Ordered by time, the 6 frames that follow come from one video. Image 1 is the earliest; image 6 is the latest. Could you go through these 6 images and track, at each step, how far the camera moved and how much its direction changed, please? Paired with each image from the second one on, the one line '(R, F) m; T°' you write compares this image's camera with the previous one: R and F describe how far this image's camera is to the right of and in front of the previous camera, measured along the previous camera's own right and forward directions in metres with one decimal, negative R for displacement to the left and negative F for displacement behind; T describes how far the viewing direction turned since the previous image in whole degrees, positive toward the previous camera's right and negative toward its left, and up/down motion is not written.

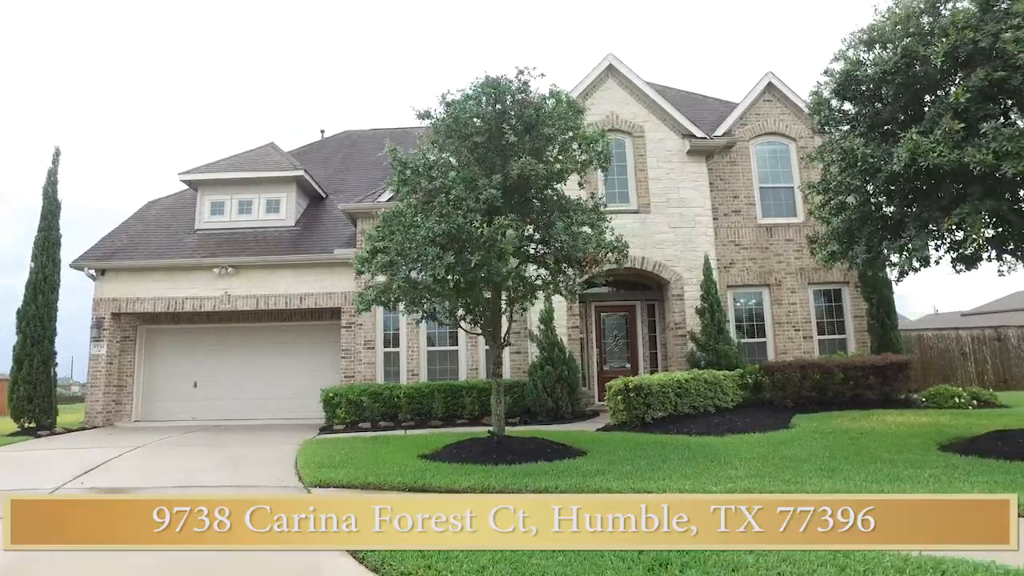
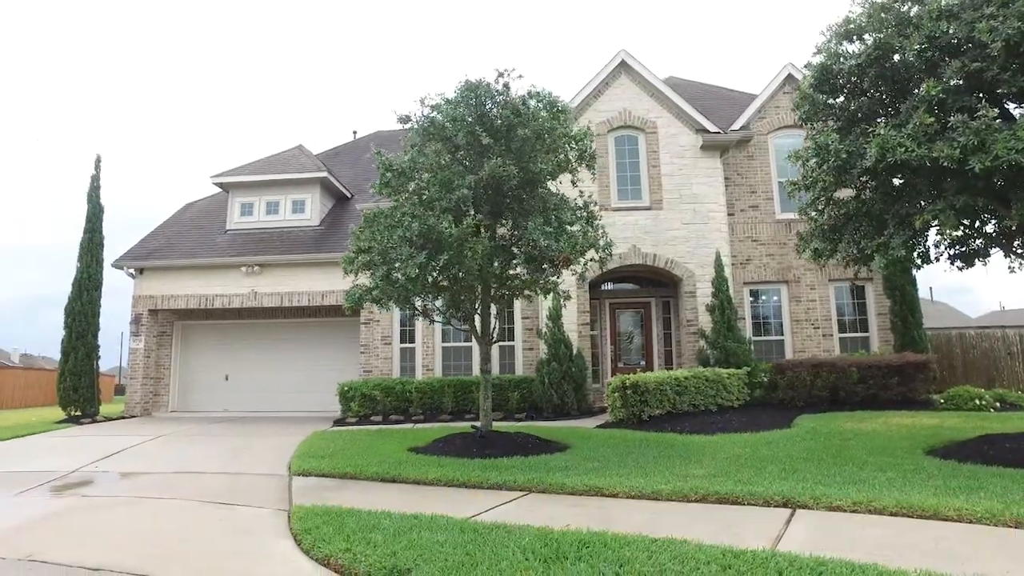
(+0.9, -0.1) m; -4°
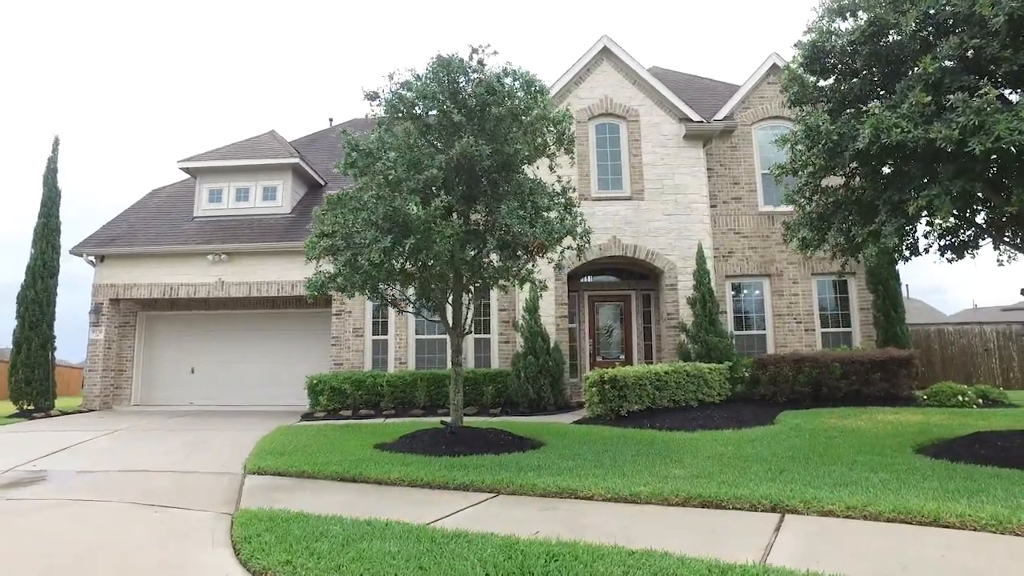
(+0.1, +0.5) m; +2°
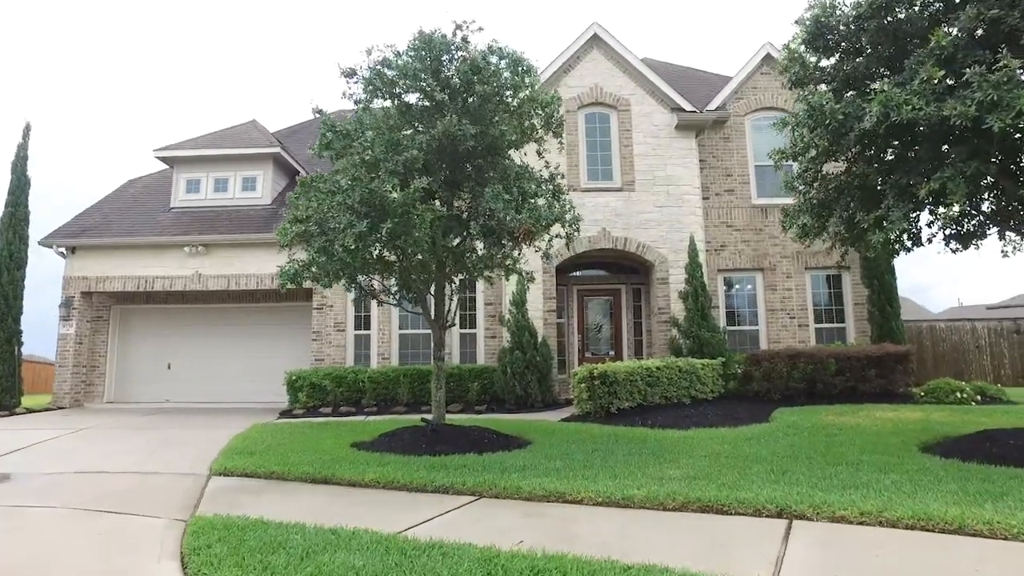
(0.0, +0.4) m; +1°
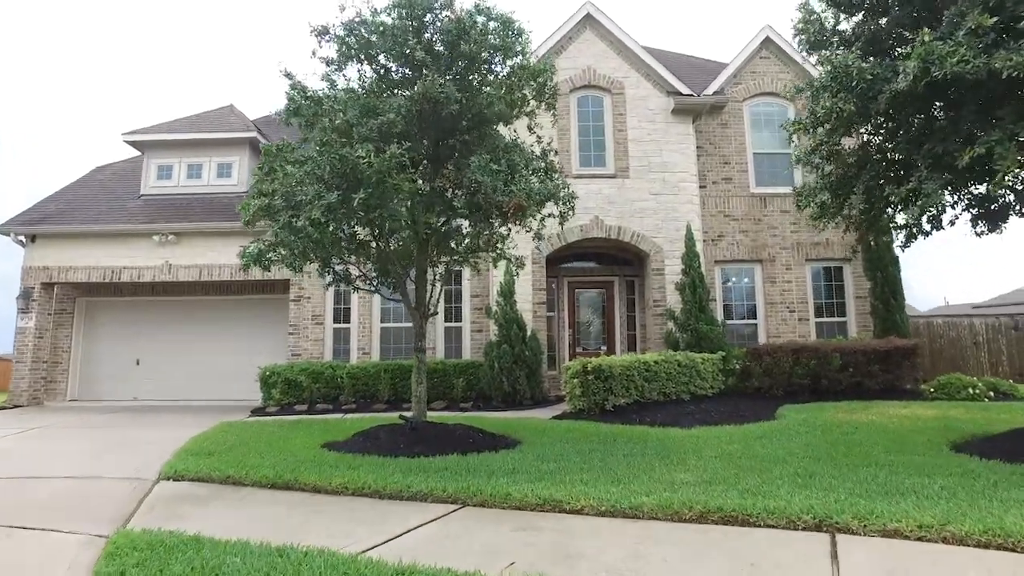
(0.0, +0.7) m; +1°
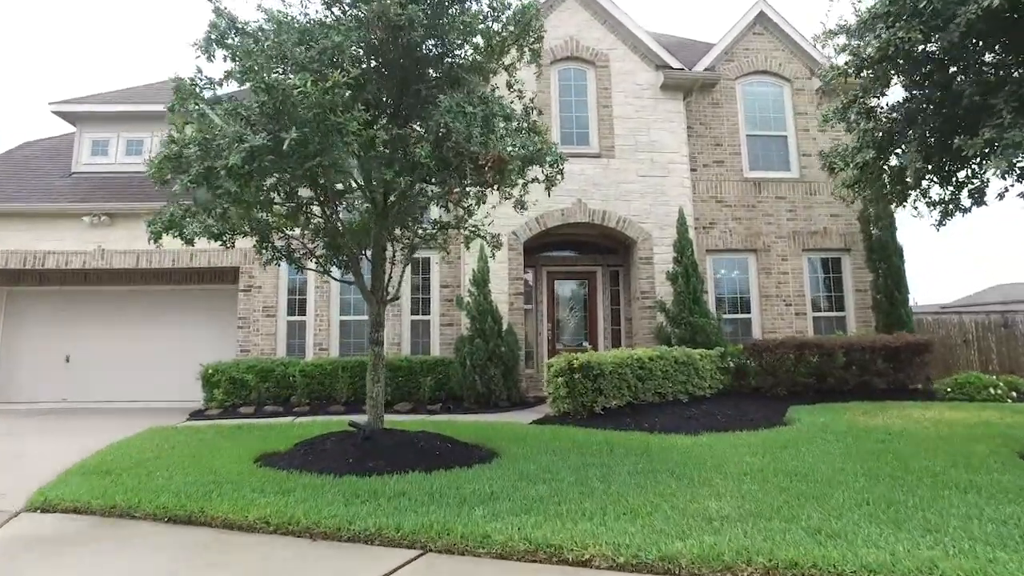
(0.0, +1.2) m; +3°
